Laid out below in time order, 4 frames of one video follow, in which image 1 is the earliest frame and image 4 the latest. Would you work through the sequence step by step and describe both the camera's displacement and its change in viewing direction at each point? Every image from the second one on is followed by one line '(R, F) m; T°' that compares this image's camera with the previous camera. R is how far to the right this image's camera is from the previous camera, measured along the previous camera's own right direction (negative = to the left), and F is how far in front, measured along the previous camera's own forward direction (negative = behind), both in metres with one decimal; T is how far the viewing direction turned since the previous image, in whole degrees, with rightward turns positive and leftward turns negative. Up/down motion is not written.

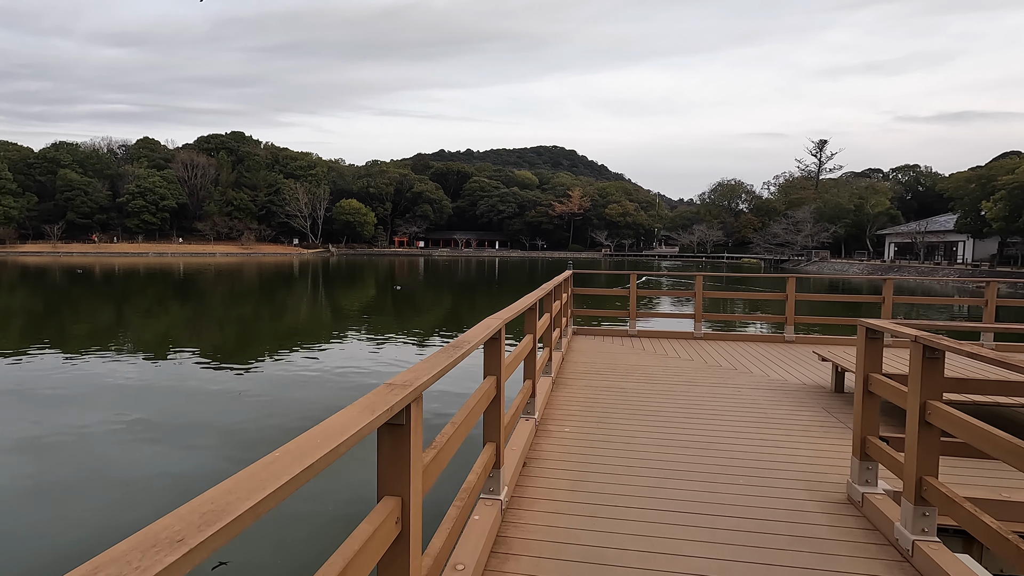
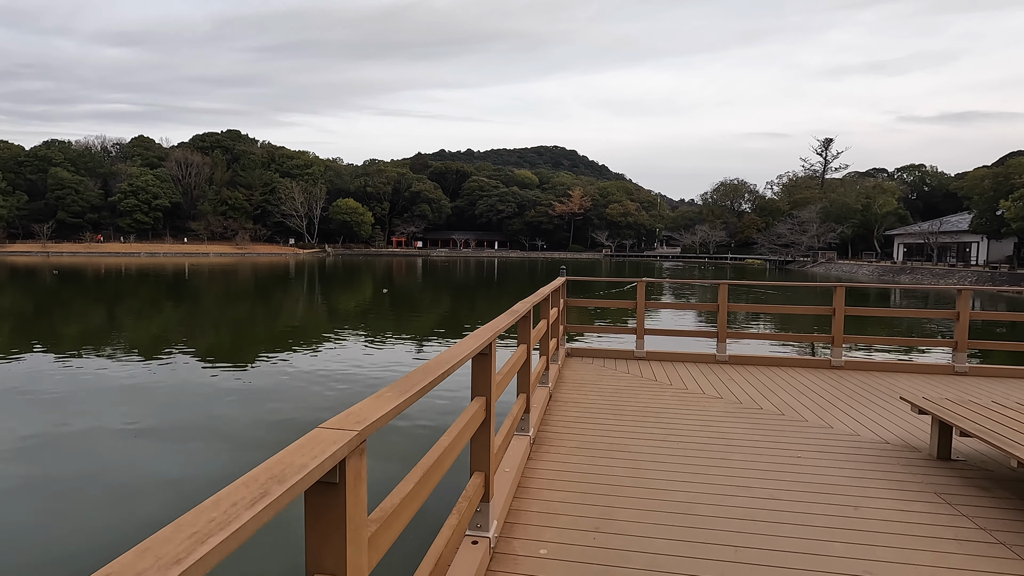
(+0.1, +0.7) m; 0°
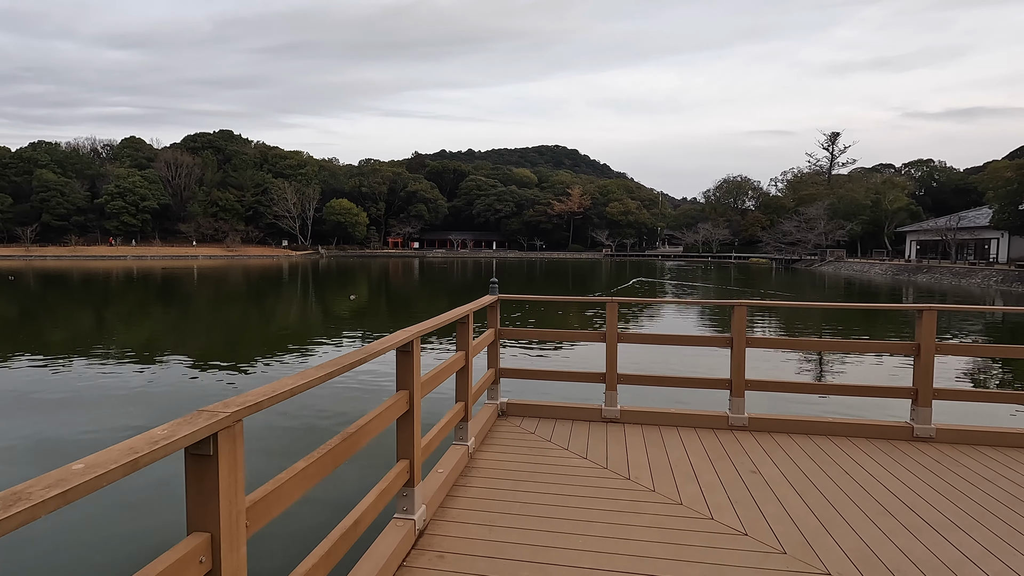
(+0.3, +1.1) m; 0°
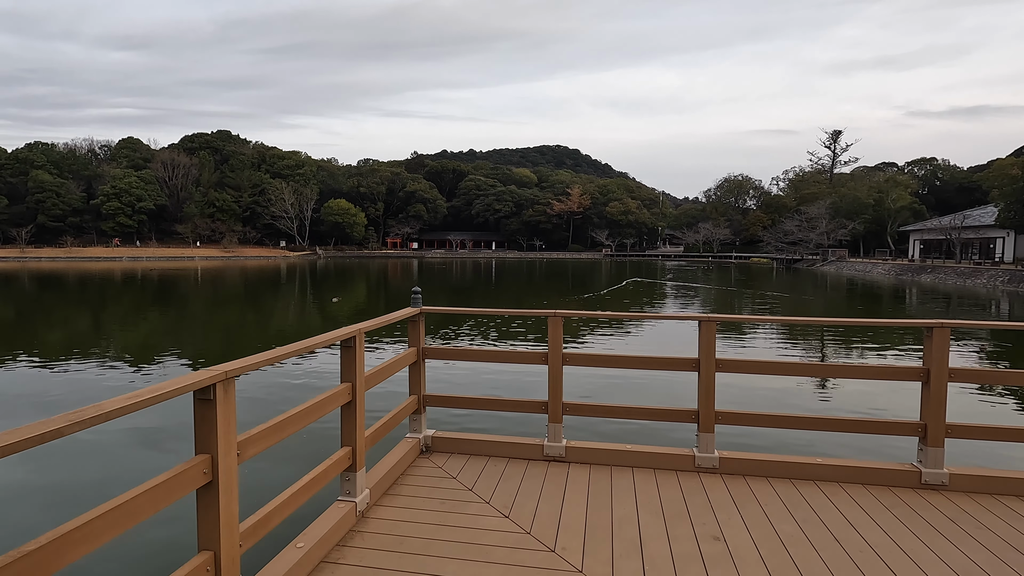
(+0.2, +0.3) m; 0°
